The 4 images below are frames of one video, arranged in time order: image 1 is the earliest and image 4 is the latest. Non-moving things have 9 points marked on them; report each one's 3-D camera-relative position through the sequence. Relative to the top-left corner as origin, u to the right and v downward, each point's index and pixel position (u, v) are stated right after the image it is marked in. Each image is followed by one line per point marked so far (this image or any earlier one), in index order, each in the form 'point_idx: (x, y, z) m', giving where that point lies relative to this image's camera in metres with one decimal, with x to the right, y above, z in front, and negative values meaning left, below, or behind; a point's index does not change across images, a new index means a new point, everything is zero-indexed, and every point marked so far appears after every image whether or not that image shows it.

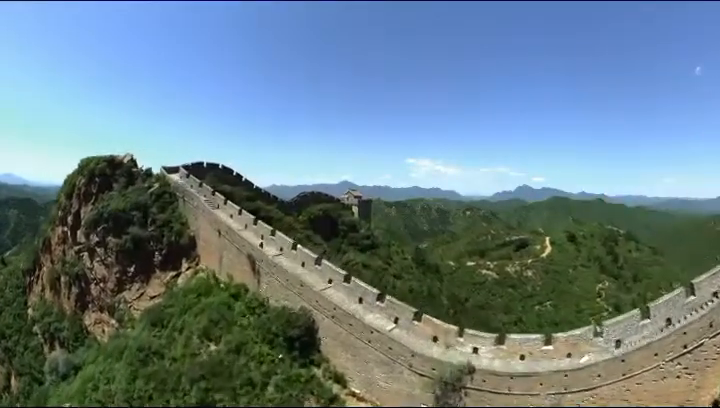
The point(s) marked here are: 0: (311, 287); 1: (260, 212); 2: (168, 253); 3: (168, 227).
0: (-1.0, -1.7, +11.5) m
1: (-4.0, -0.3, +20.6) m
2: (-5.7, -1.4, +15.8) m
3: (-5.8, -0.7, +16.0) m
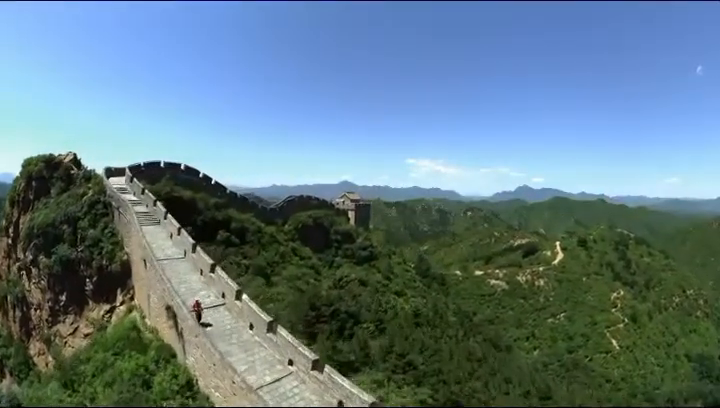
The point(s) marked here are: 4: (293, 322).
0: (-1.2, -2.0, +7.8) m
1: (-4.2, -0.6, +16.9) m
2: (-5.9, -1.7, +12.1) m
3: (-6.0, -1.0, +12.3) m
4: (-1.6, -2.8, +12.5) m
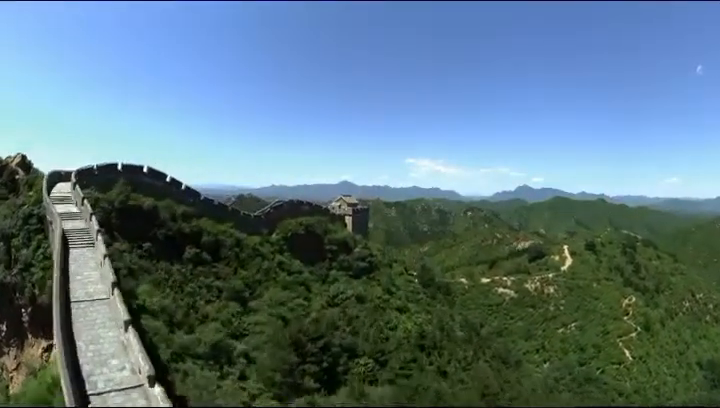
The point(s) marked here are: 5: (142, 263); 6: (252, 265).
0: (-1.3, -2.2, +5.2) m
1: (-4.2, -0.8, +14.3) m
2: (-5.9, -2.0, +9.5) m
3: (-6.0, -1.2, +9.7) m
4: (-1.7, -3.0, +9.9) m
5: (-5.5, -1.6, +13.1) m
6: (-3.2, -1.9, +15.8) m
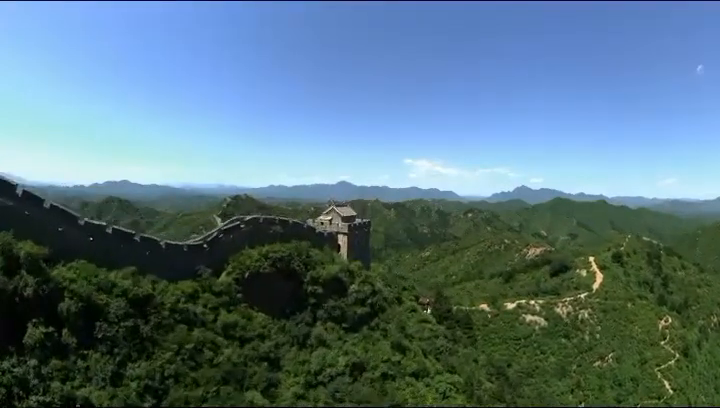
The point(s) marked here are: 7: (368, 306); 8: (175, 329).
0: (-1.3, -2.8, -1.7) m
1: (-4.3, -1.4, +7.3) m
2: (-6.0, -2.5, +2.6) m
3: (-6.0, -1.7, +2.8) m
4: (-1.7, -3.5, +3.0) m
5: (-5.5, -2.1, +6.2) m
6: (-3.2, -2.4, +8.9) m
7: (+0.2, -2.9, +15.3) m
8: (-3.3, -2.2, +9.3) m
